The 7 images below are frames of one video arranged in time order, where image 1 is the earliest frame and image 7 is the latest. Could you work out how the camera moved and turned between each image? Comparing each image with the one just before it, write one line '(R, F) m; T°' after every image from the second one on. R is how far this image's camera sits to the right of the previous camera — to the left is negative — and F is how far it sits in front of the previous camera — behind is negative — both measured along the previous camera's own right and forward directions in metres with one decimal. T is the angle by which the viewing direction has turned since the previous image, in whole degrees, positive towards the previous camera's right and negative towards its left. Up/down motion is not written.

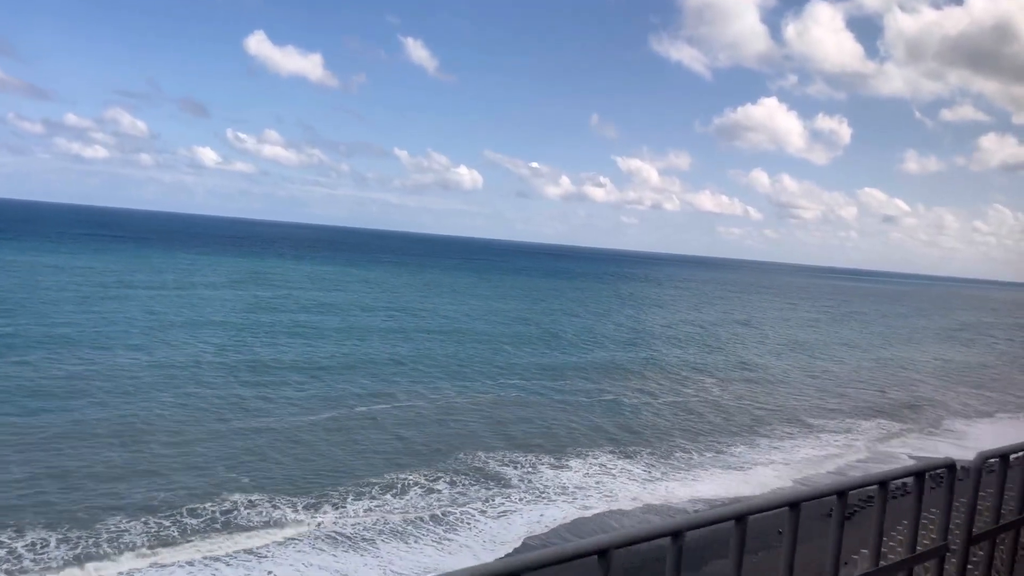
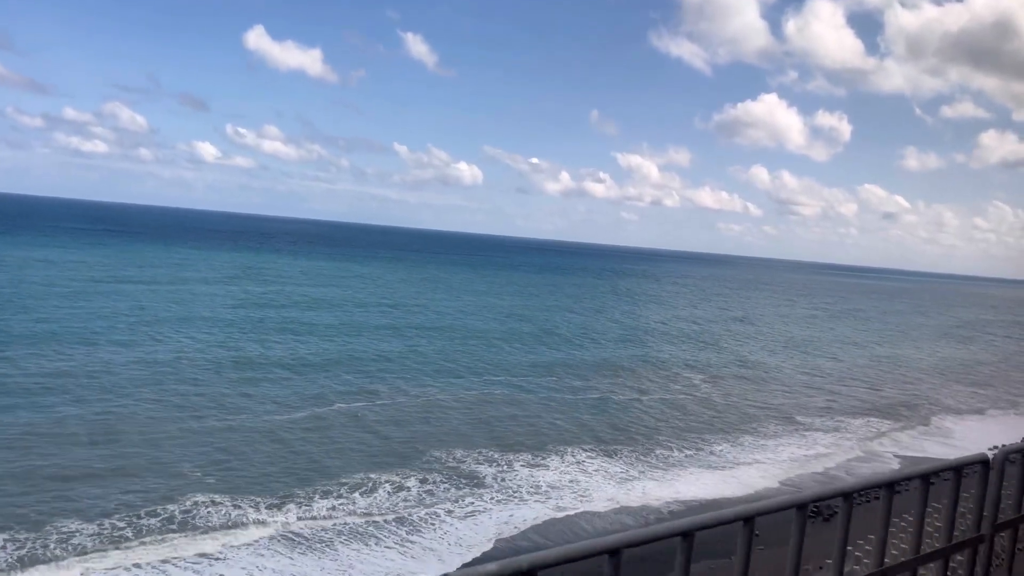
(+0.4, +0.3) m; 0°
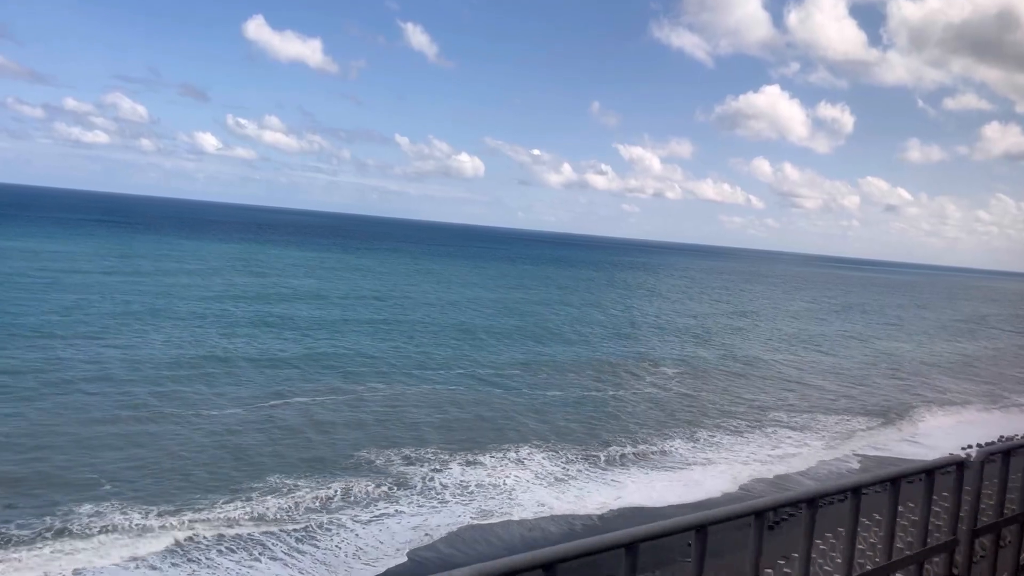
(+1.2, +0.7) m; 0°
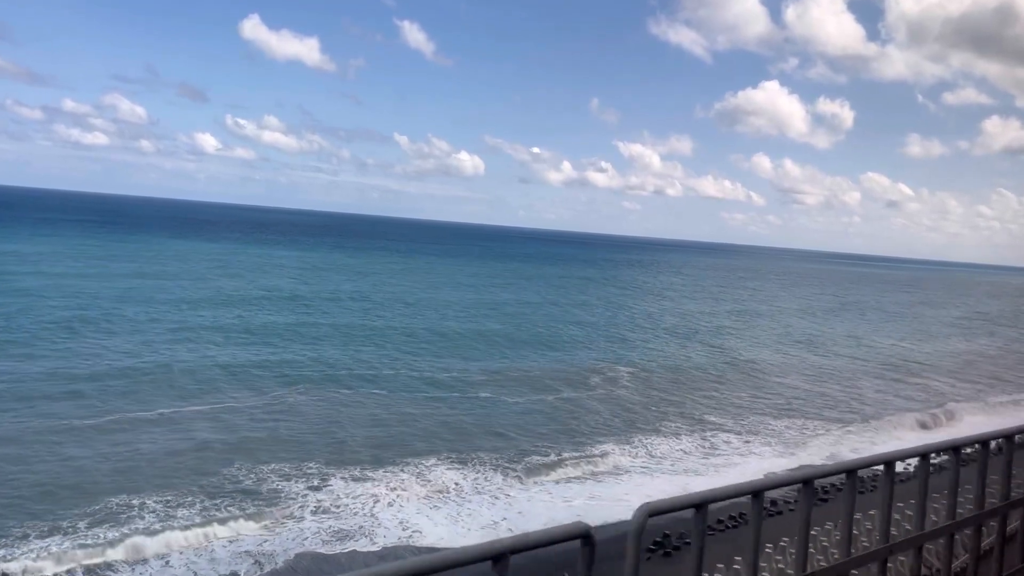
(+1.9, +1.2) m; 0°
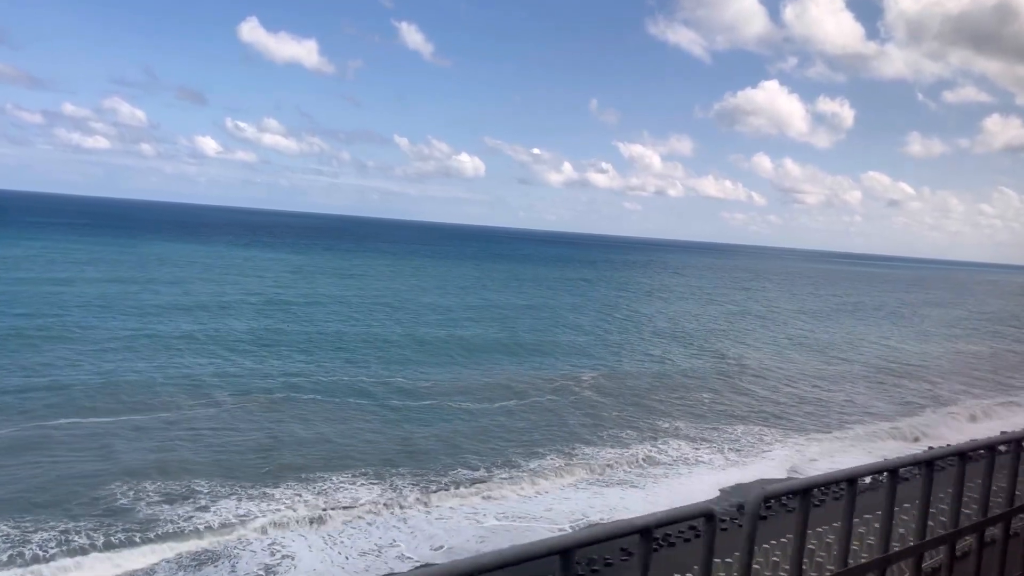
(+1.4, +1.0) m; 0°
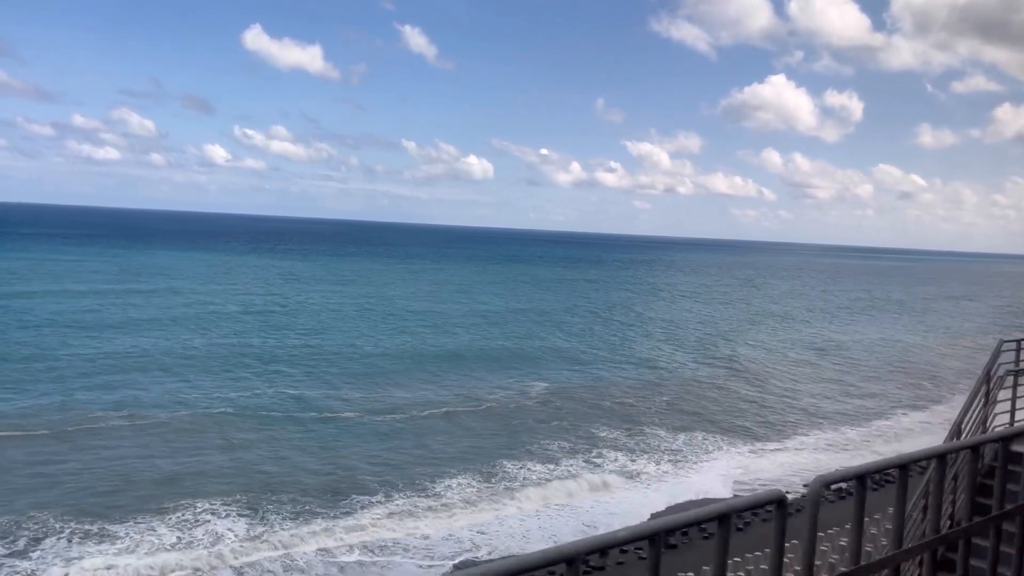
(+2.0, +1.2) m; -1°
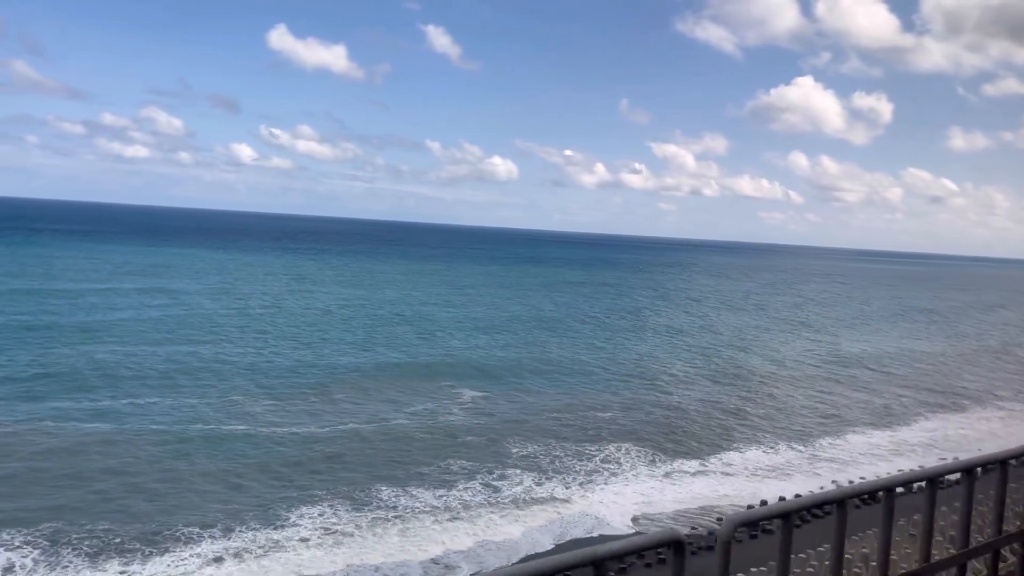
(+2.6, +1.4) m; -2°
